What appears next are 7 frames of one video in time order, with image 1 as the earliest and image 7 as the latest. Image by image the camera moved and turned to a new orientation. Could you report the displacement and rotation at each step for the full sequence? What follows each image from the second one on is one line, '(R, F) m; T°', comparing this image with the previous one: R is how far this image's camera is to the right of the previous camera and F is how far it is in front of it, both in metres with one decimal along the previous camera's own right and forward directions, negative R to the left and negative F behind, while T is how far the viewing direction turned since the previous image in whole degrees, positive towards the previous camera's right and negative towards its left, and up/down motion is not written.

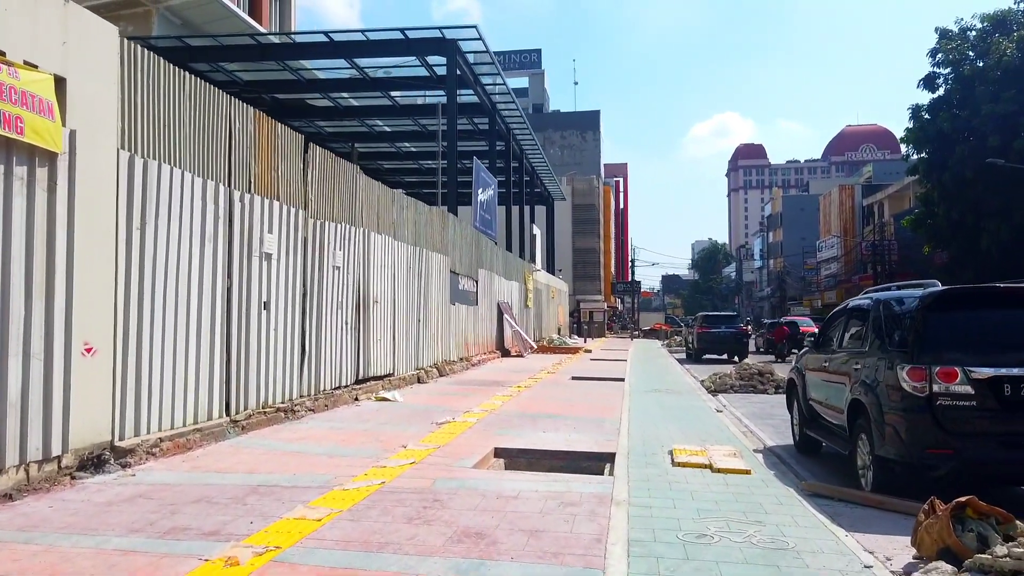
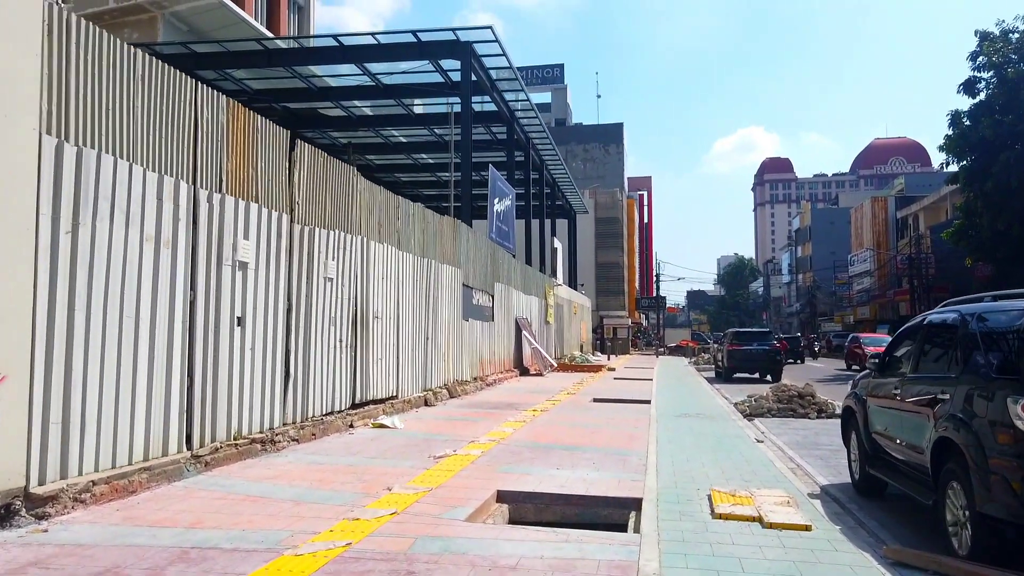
(+0.2, +1.3) m; -2°
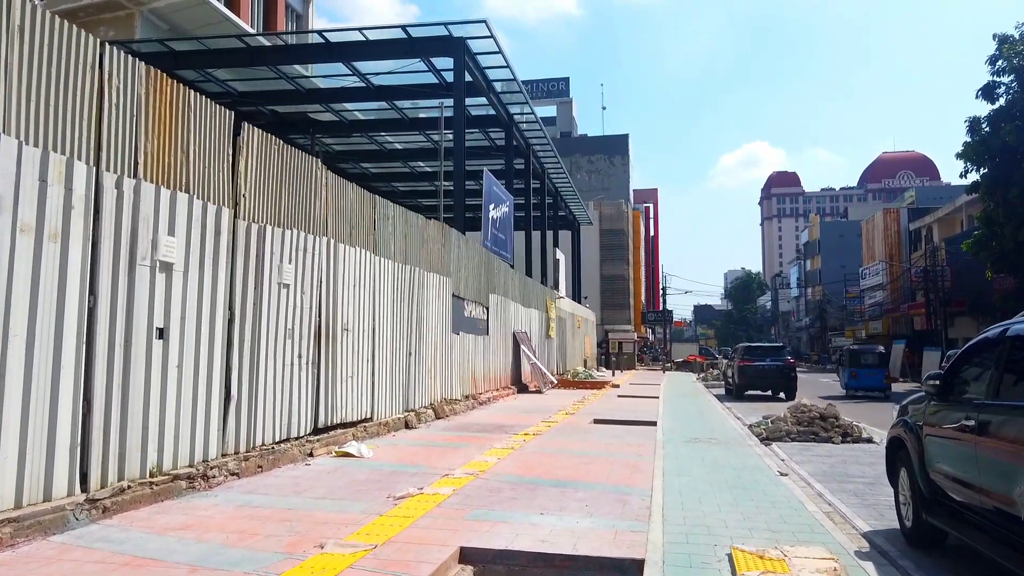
(+0.3, +1.4) m; 0°
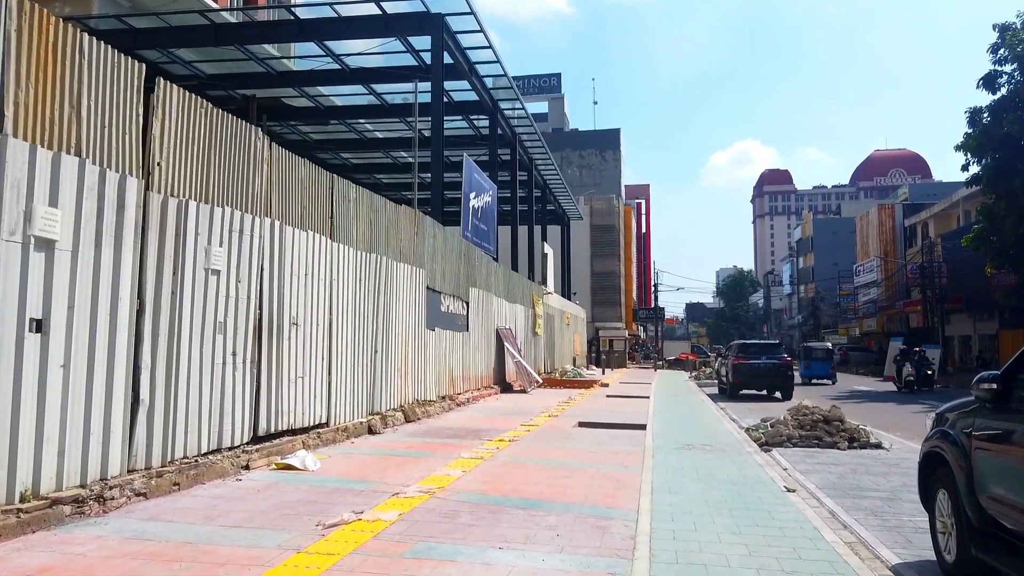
(+0.3, +1.3) m; +1°
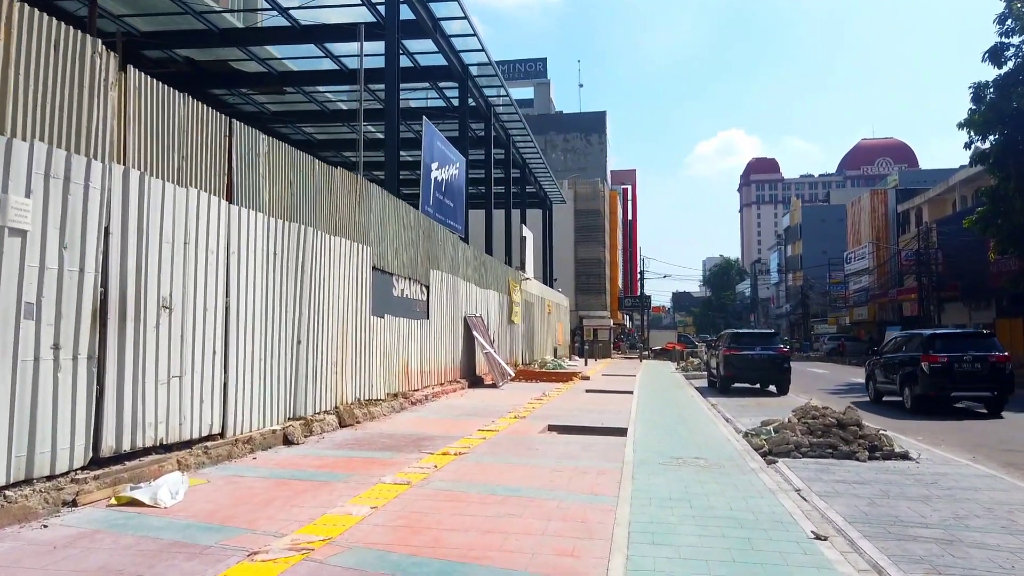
(+0.5, +2.3) m; +1°
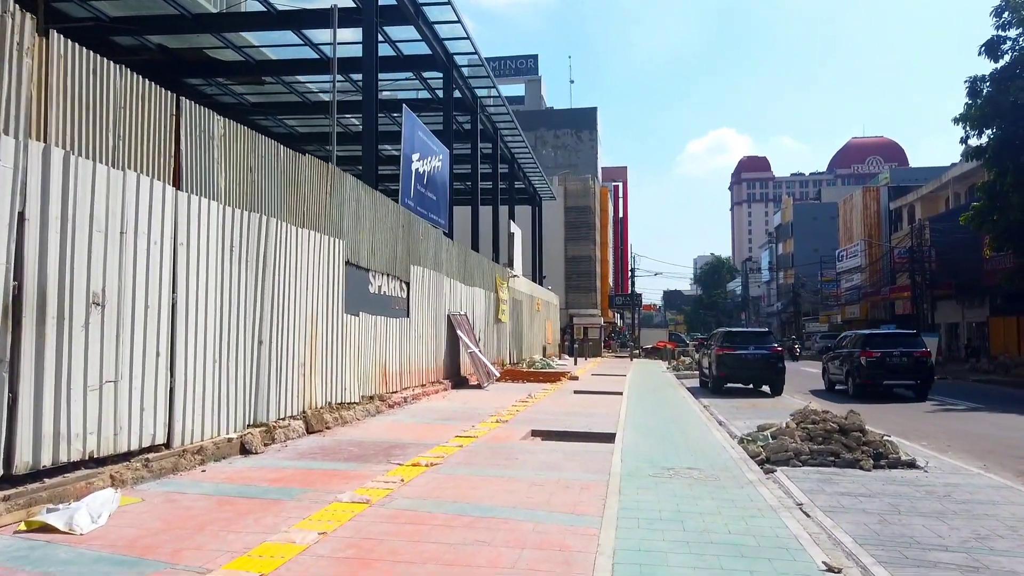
(+0.2, +0.8) m; +1°
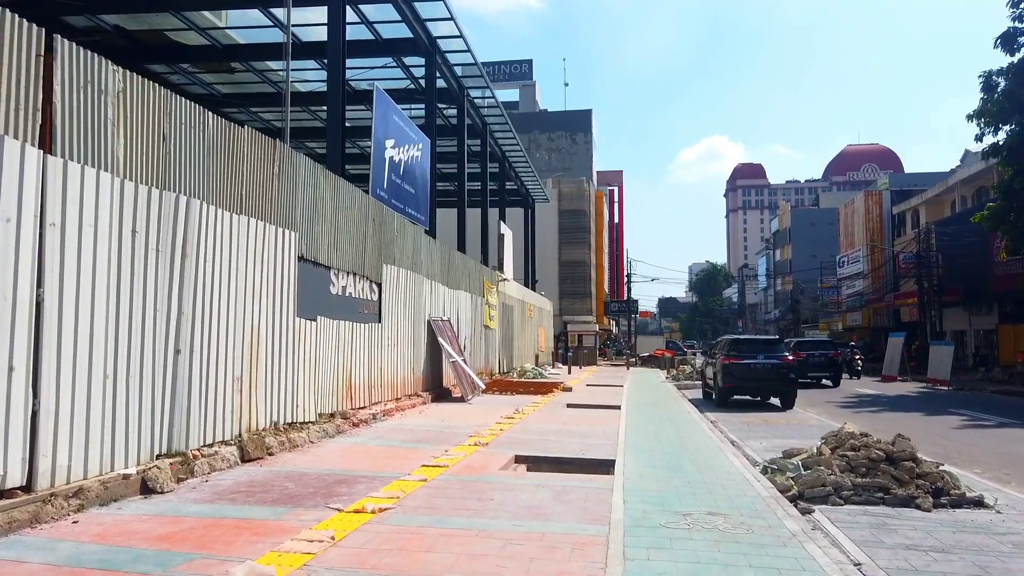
(+0.2, +1.8) m; 0°
